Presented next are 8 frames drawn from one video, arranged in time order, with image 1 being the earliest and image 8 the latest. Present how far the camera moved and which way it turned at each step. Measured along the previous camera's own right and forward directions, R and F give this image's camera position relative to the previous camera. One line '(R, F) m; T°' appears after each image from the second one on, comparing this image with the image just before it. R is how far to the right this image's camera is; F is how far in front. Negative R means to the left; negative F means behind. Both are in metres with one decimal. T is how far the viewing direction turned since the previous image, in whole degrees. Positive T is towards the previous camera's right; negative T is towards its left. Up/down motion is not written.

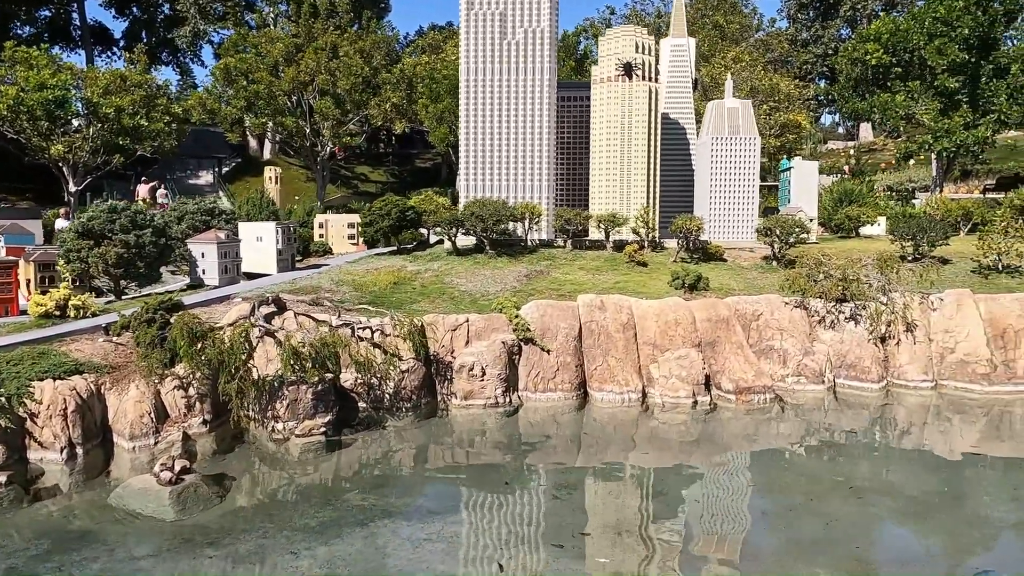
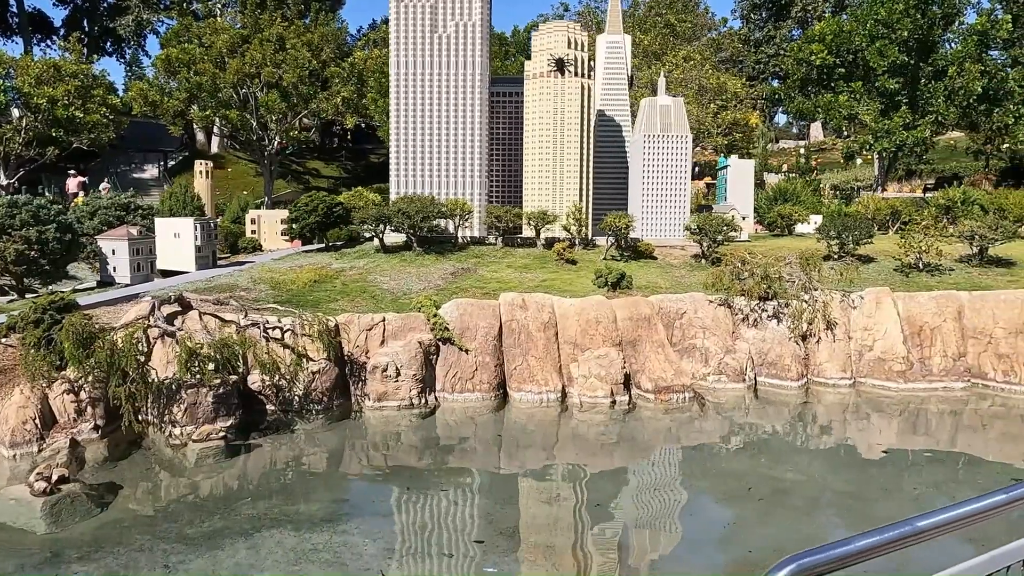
(+1.2, +0.4) m; +3°
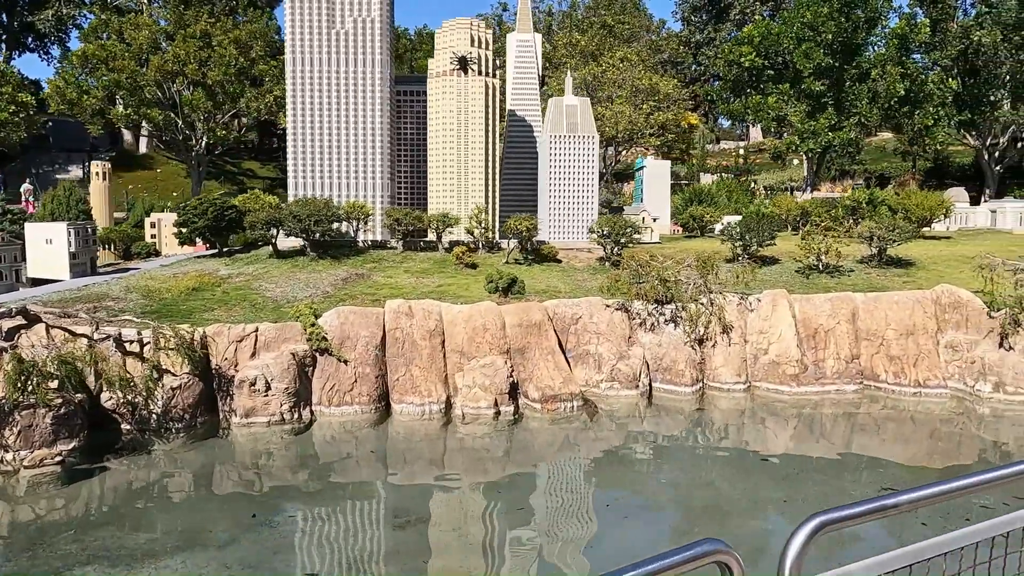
(+1.9, +0.8) m; +4°
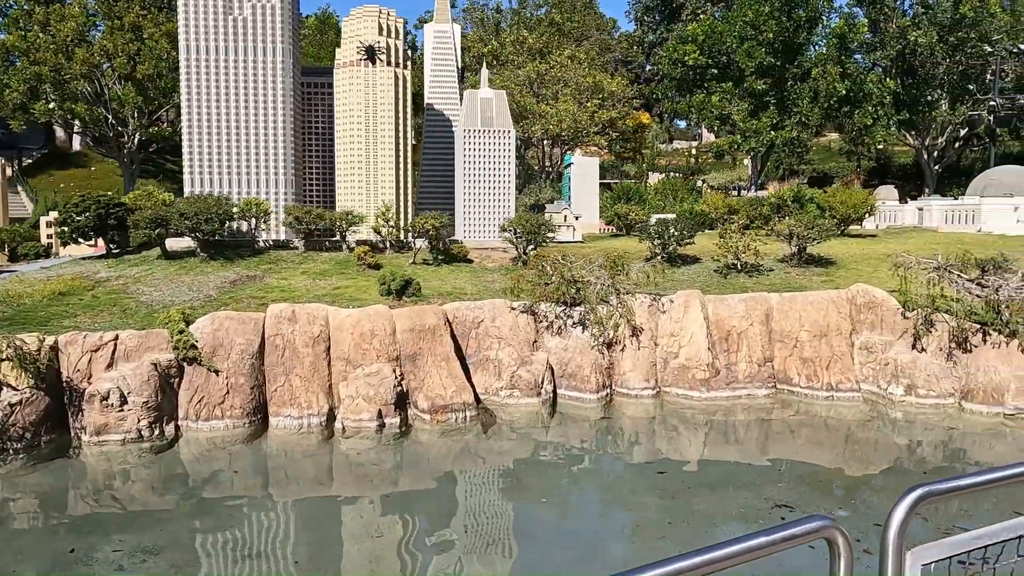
(+1.8, +1.3) m; +3°
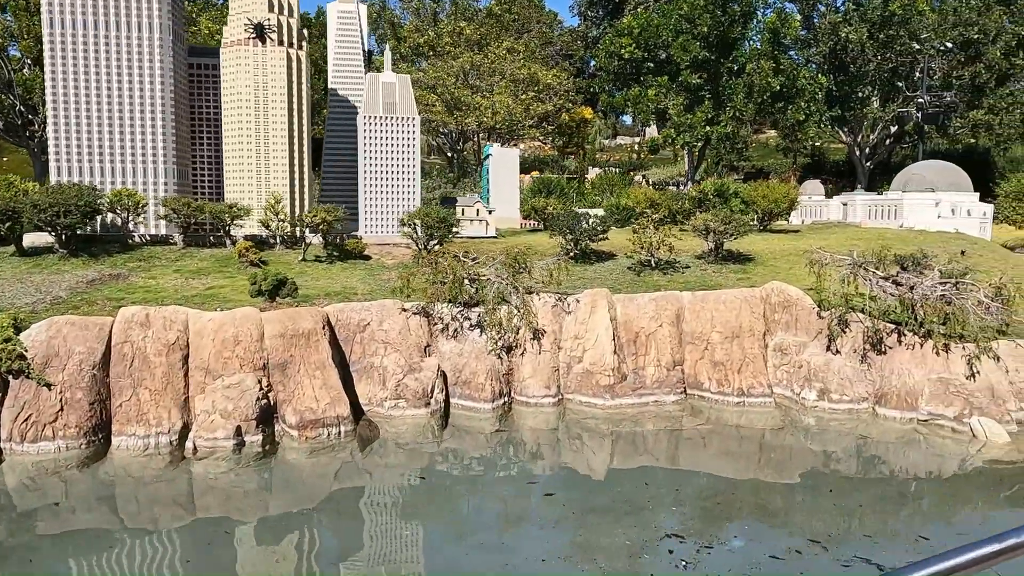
(+1.5, +1.7) m; +4°
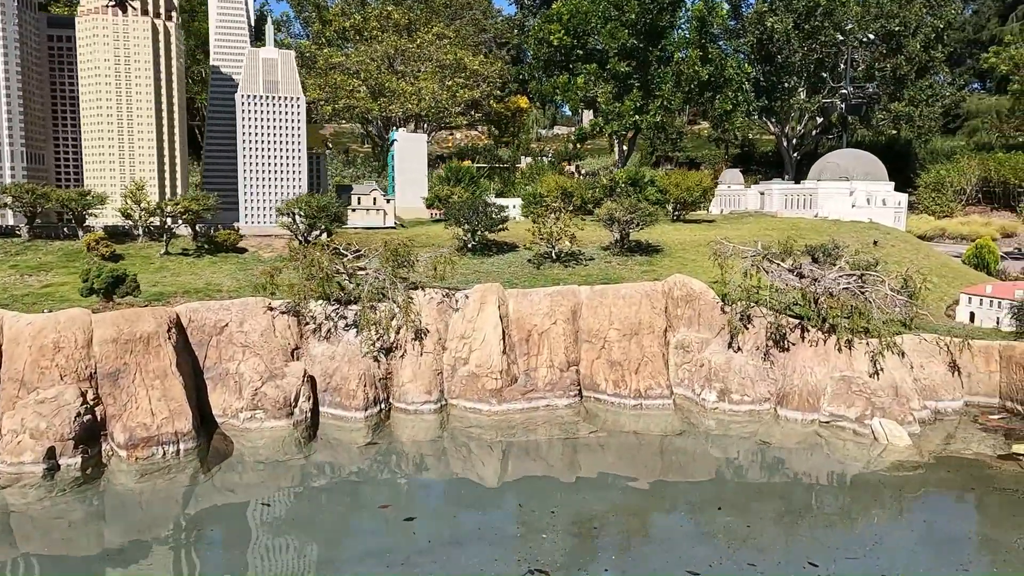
(+1.6, +1.7) m; +4°
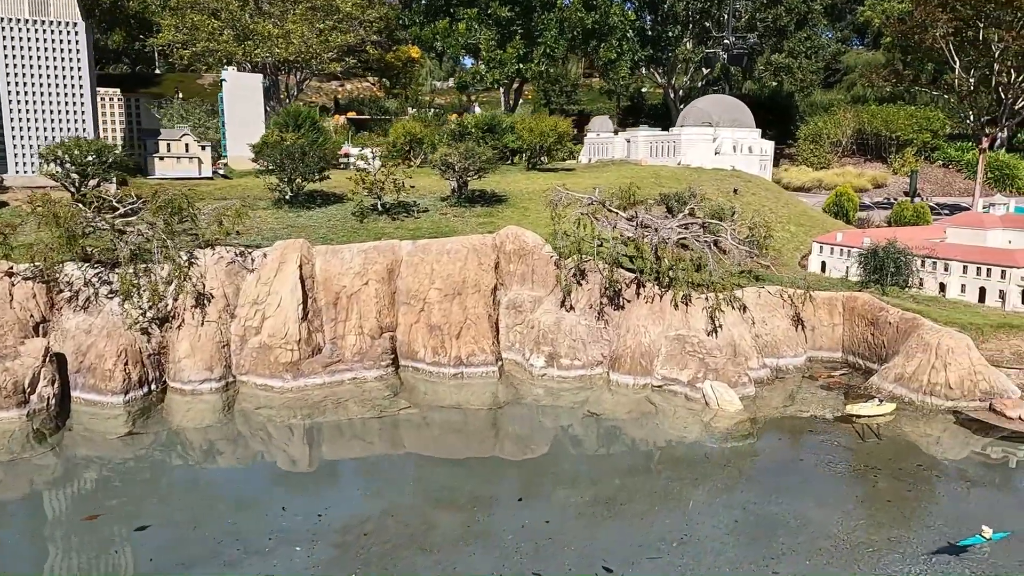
(+2.2, +2.1) m; +7°
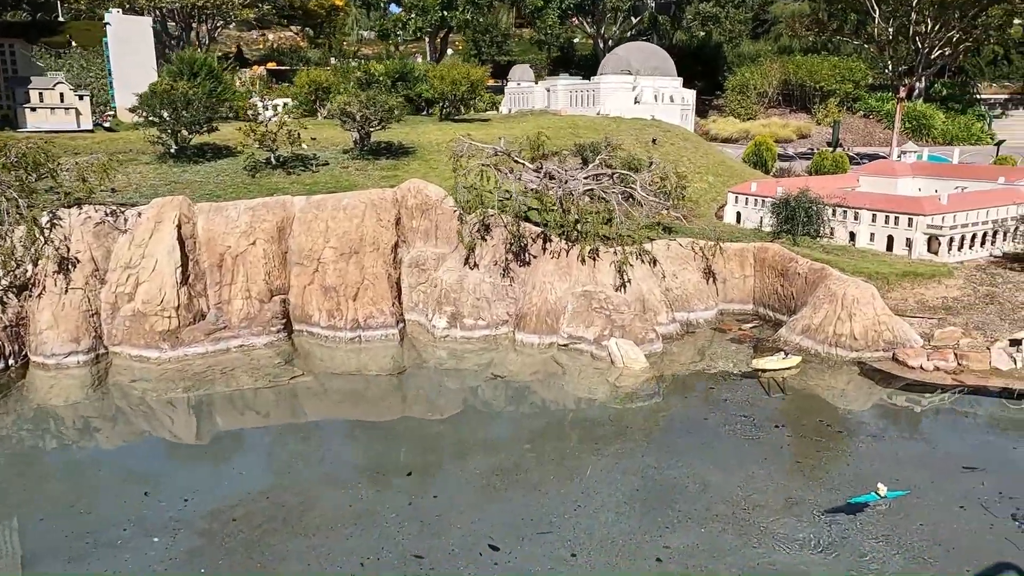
(+0.8, +0.8) m; +5°
